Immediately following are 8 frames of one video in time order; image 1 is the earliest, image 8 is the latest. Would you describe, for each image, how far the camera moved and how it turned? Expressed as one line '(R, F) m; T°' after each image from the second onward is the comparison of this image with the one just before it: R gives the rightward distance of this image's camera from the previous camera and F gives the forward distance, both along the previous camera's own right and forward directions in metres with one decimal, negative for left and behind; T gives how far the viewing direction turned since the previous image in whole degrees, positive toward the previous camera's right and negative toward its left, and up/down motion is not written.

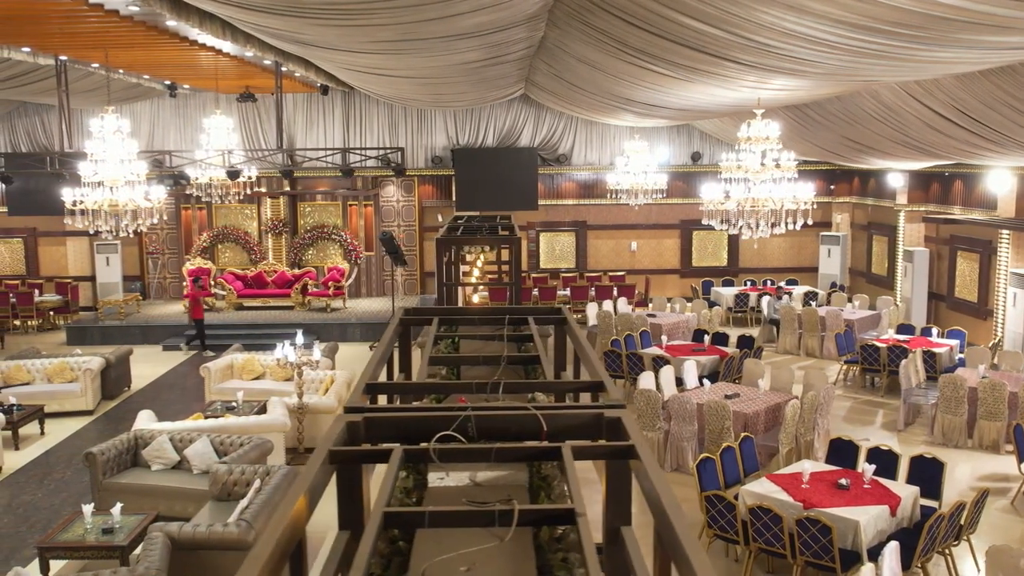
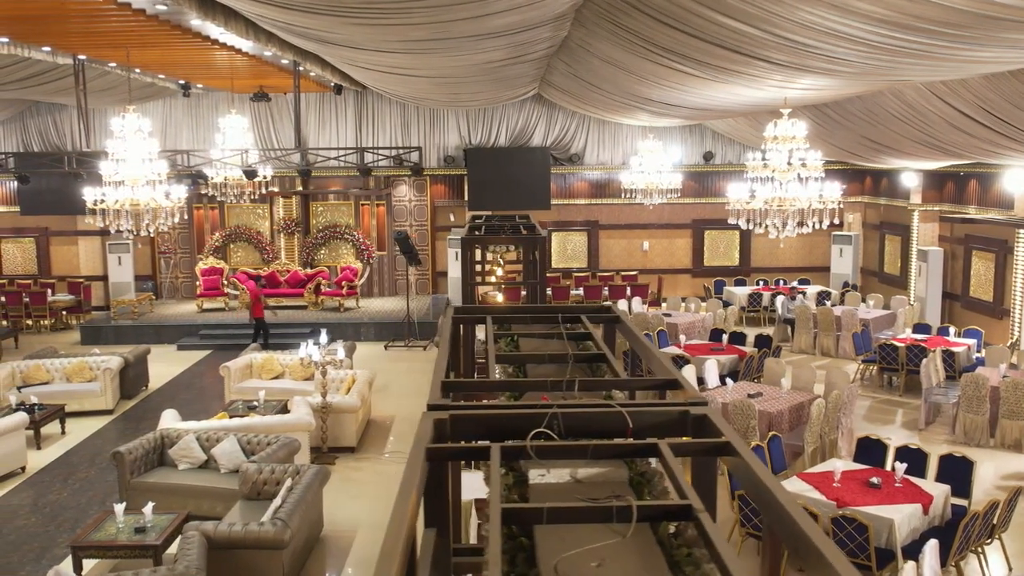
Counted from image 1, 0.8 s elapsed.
(-0.3, 0.0) m; 0°
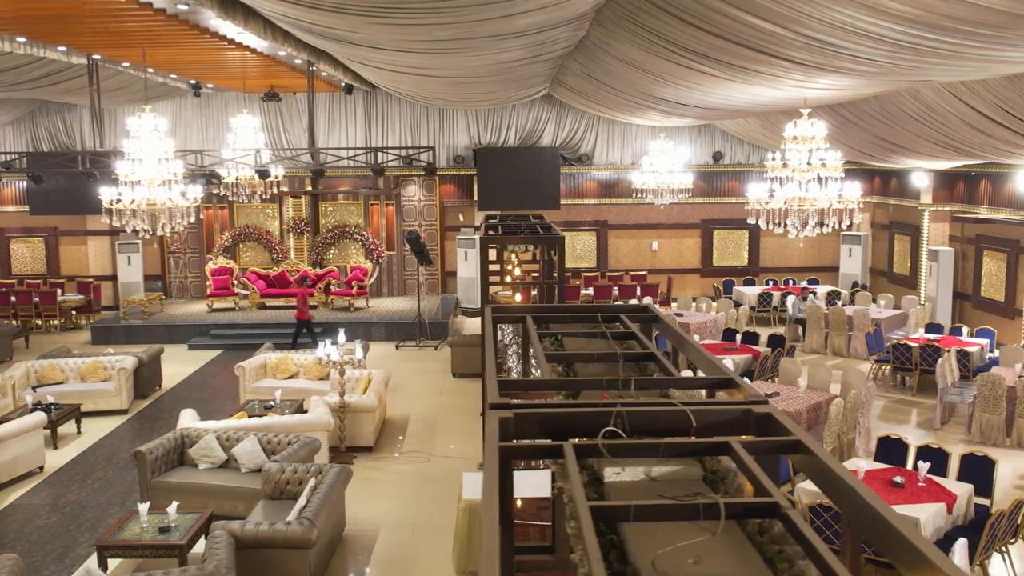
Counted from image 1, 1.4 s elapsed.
(-0.2, 0.0) m; 0°
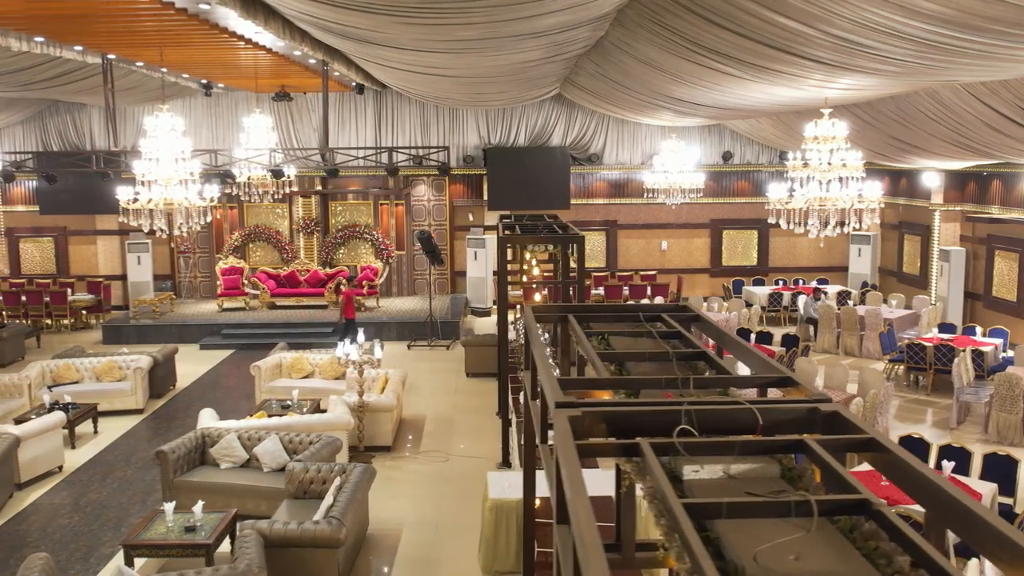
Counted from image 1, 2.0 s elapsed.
(-0.2, 0.0) m; 0°
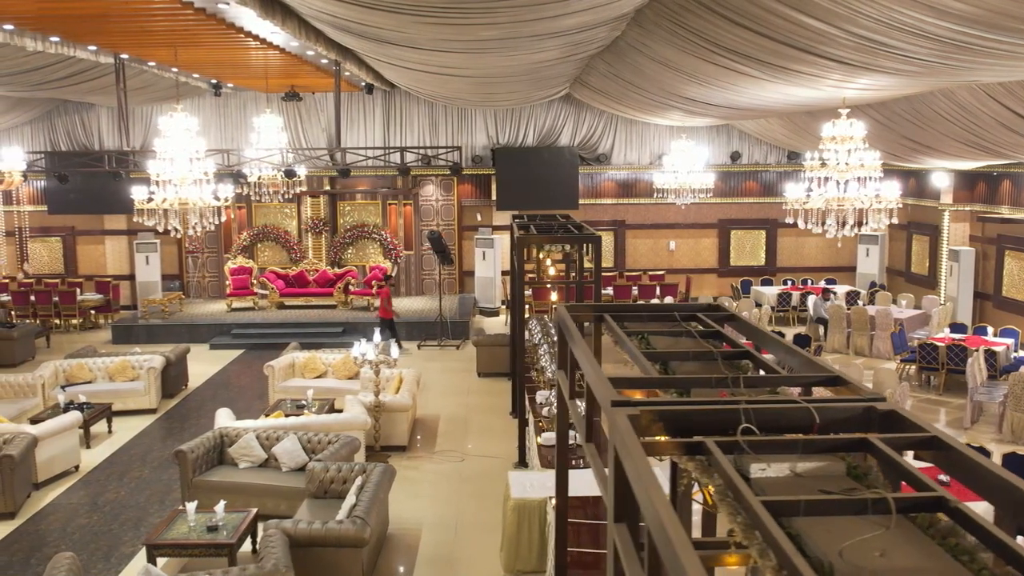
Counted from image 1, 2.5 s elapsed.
(-0.2, 0.0) m; 0°
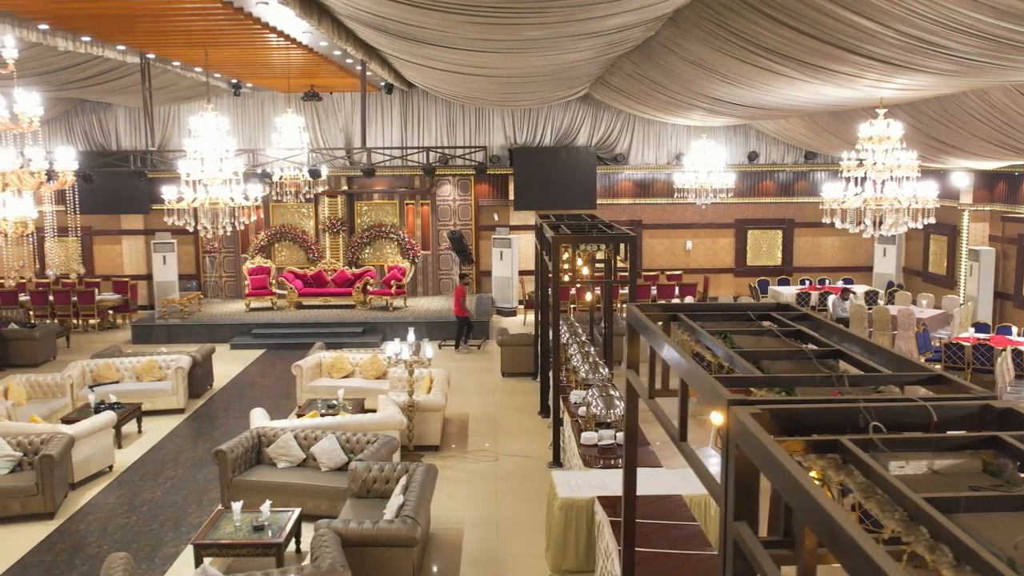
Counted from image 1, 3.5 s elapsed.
(-0.4, 0.0) m; 0°
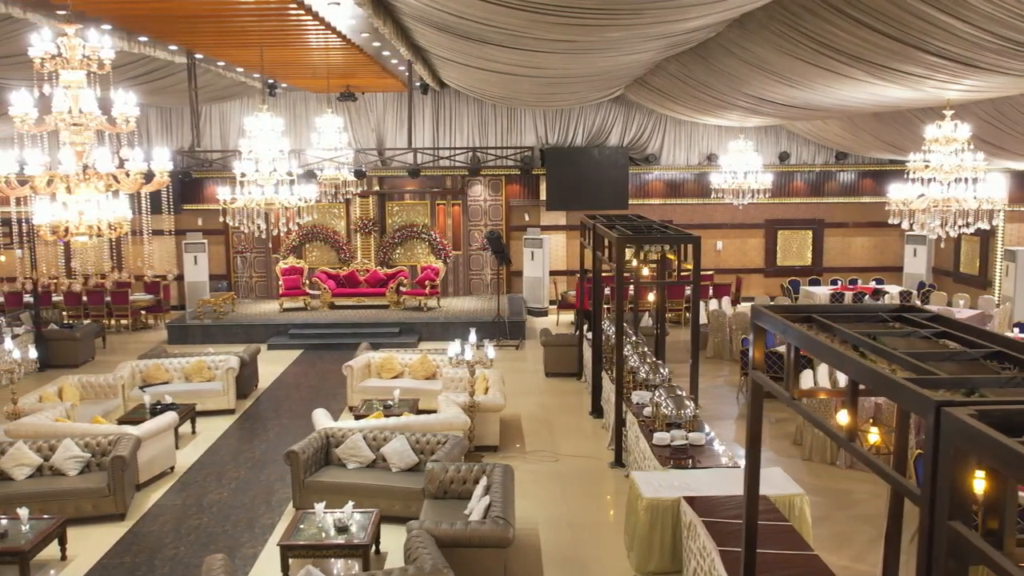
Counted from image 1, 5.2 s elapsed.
(-0.8, 0.0) m; 0°
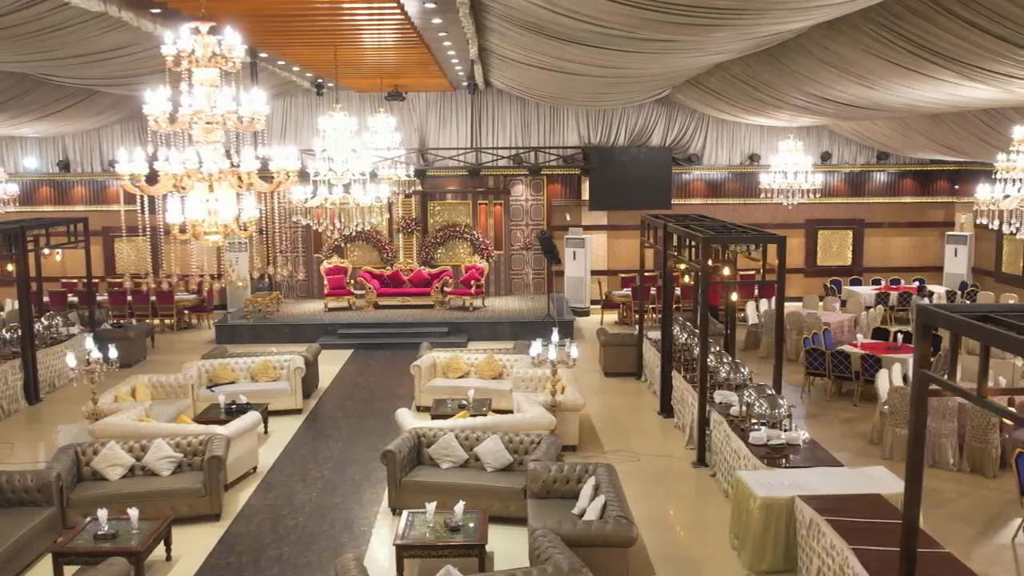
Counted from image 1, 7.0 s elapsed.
(-1.1, 0.0) m; 0°
